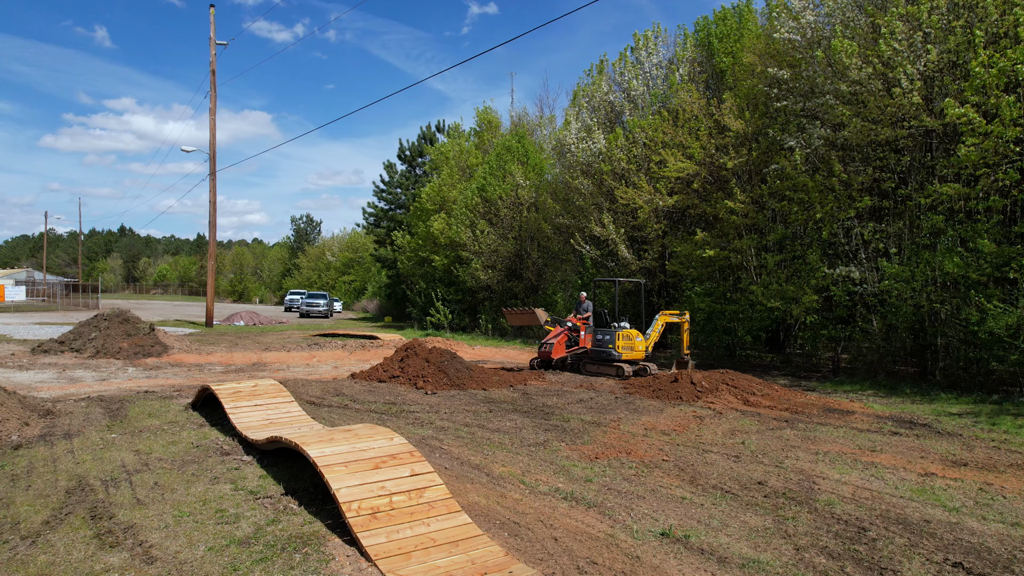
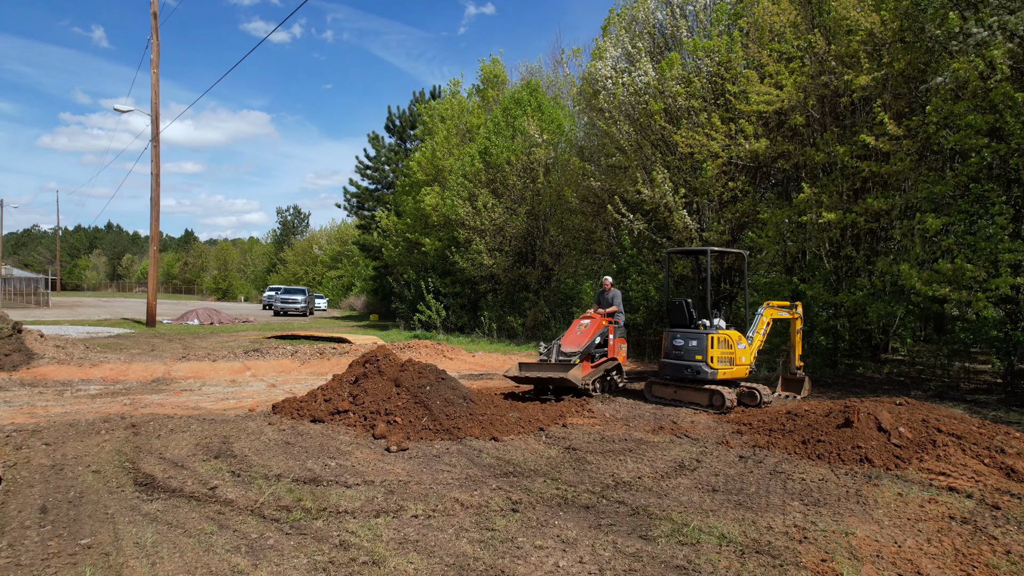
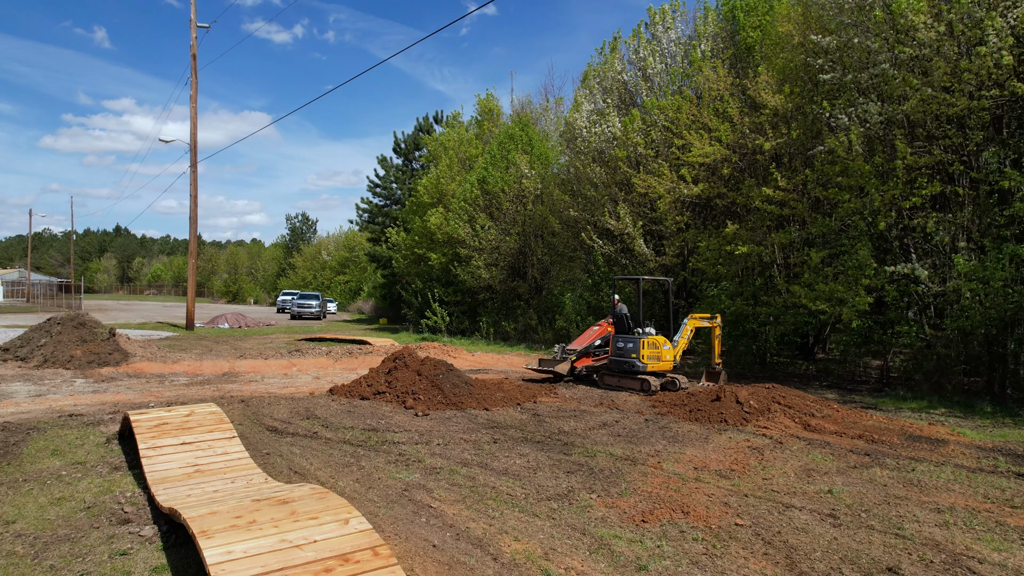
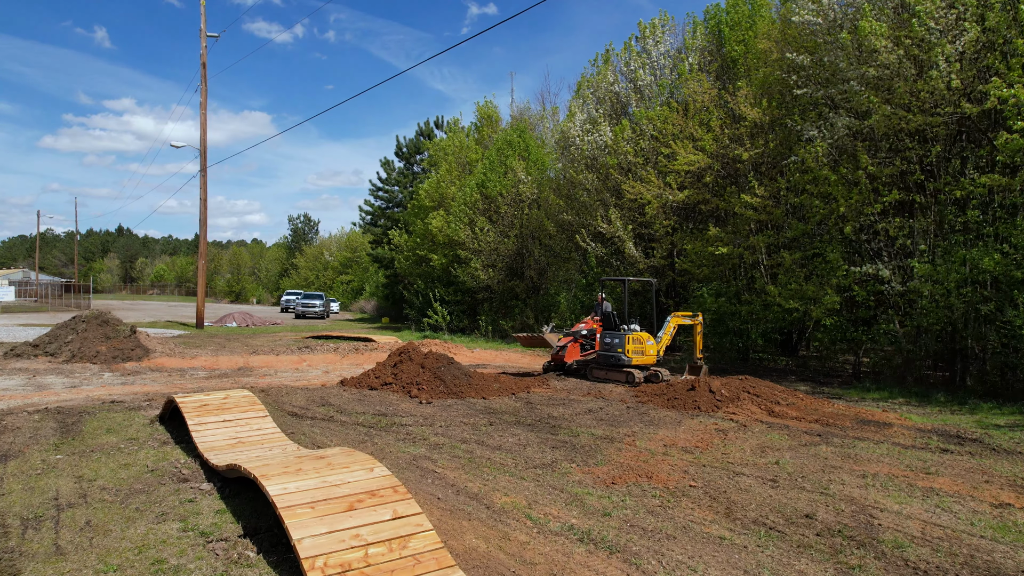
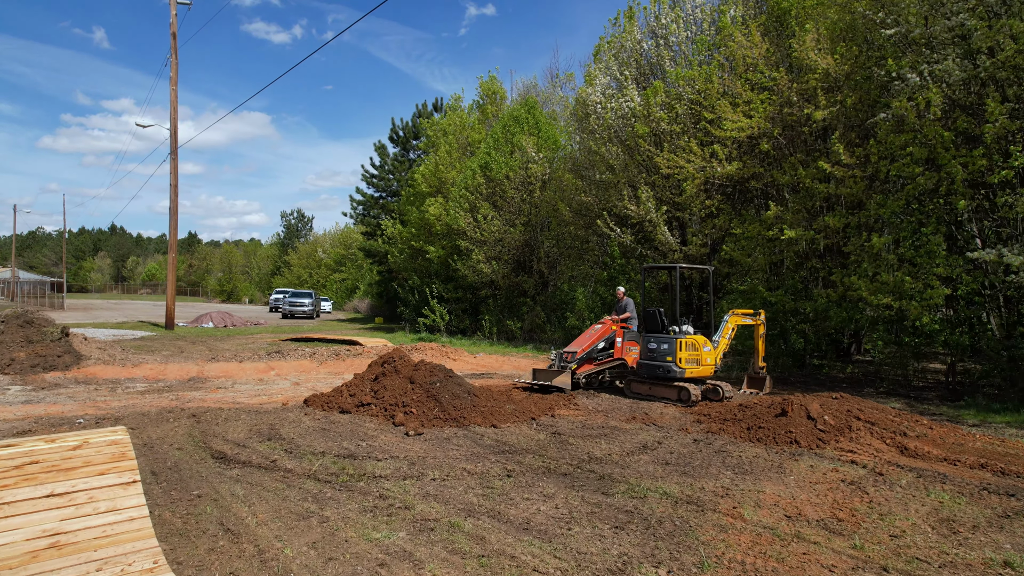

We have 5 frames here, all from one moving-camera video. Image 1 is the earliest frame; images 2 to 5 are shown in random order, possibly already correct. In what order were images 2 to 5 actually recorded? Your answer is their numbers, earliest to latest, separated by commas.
4, 3, 5, 2
